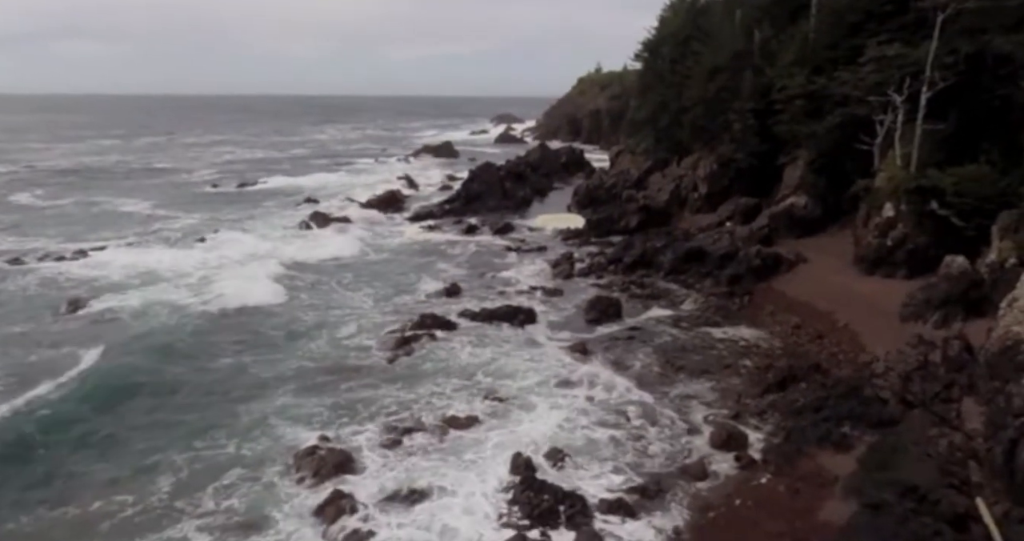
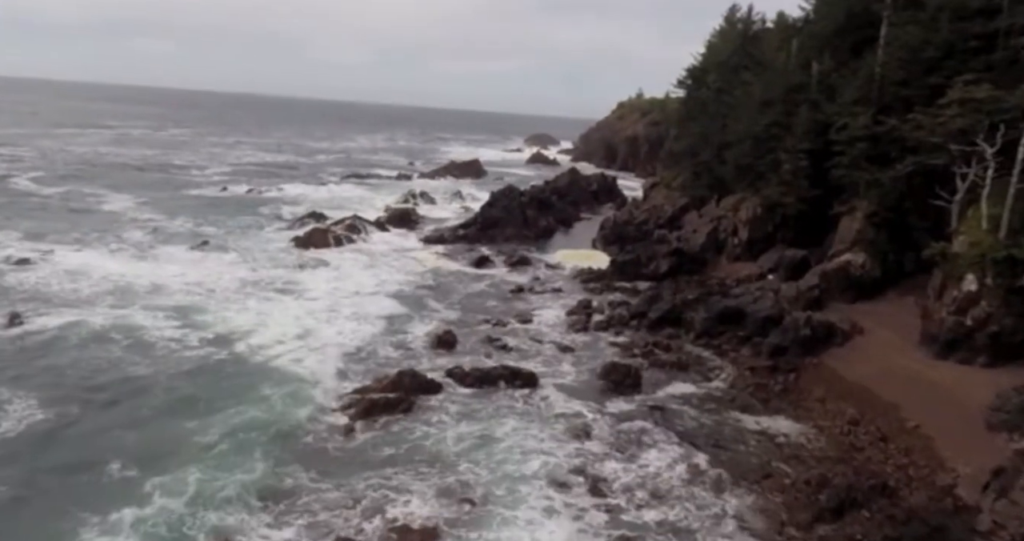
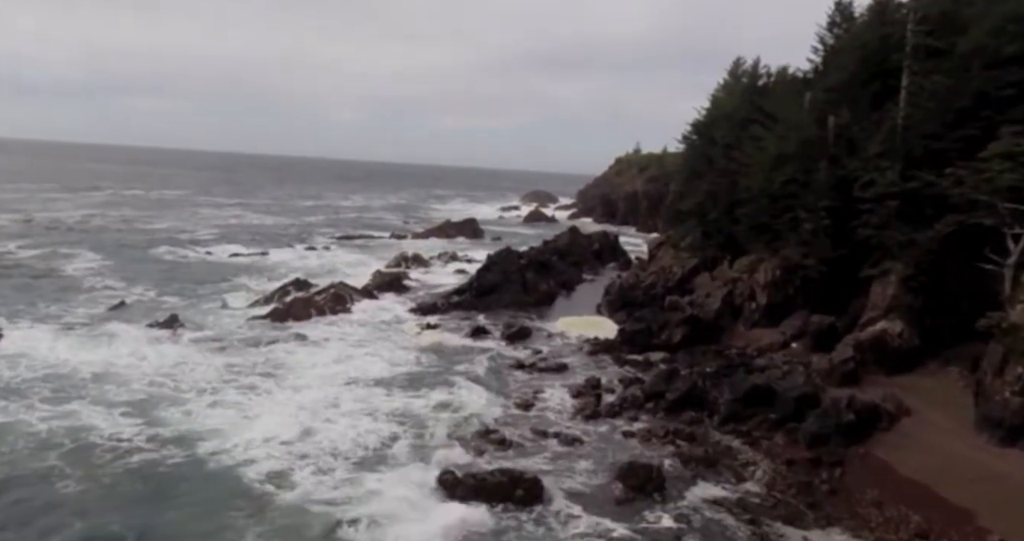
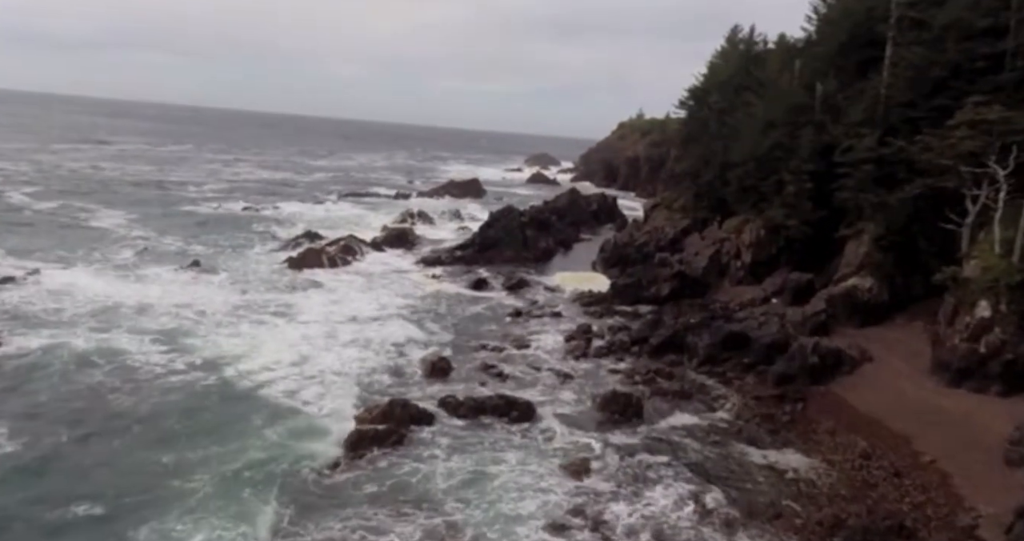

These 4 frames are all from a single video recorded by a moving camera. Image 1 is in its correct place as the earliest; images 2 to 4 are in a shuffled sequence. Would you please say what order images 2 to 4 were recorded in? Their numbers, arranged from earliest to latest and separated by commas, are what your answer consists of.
2, 4, 3
